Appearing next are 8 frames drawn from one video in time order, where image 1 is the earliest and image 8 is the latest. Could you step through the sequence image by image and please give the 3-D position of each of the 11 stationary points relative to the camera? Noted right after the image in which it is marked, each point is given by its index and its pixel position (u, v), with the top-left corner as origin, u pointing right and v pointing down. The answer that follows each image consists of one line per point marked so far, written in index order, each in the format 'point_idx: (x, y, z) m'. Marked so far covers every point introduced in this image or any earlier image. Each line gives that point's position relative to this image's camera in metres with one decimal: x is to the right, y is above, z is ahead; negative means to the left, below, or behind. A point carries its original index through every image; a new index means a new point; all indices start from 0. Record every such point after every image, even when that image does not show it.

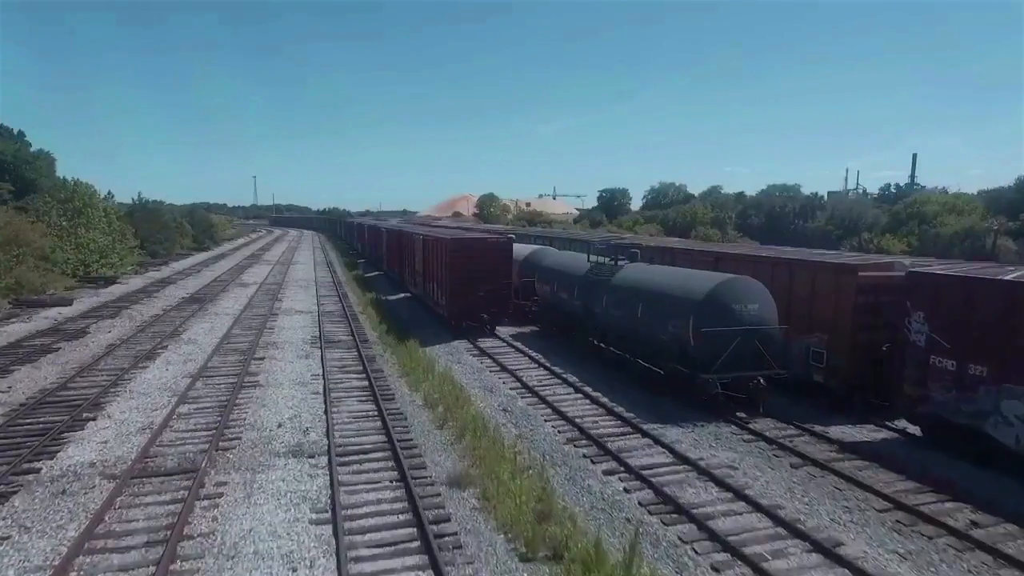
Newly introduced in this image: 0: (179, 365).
0: (-7.7, -1.8, +14.4) m
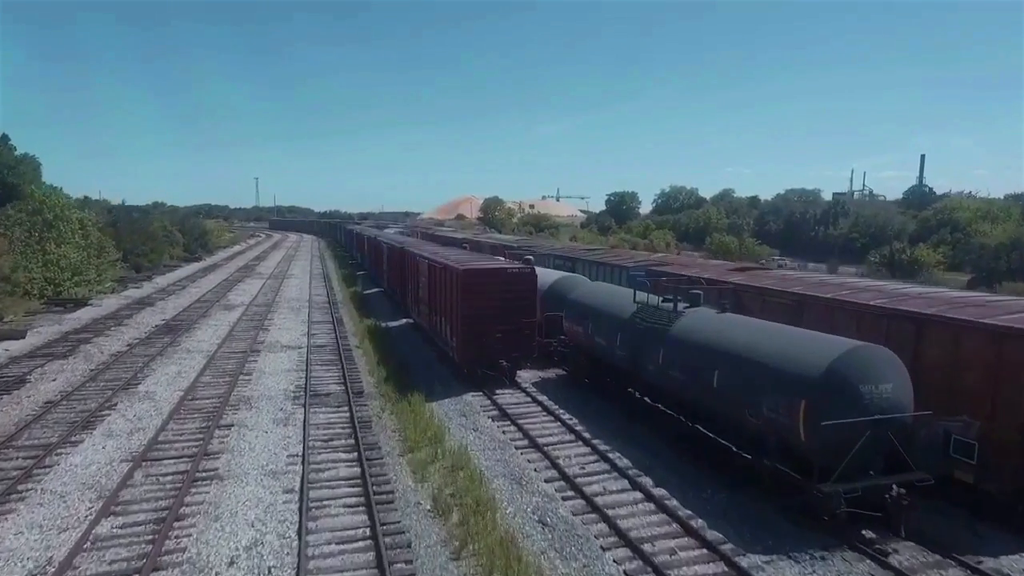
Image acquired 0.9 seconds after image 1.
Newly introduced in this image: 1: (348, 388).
0: (-7.2, -2.8, +11.4) m
1: (-4.0, -2.4, +15.0) m
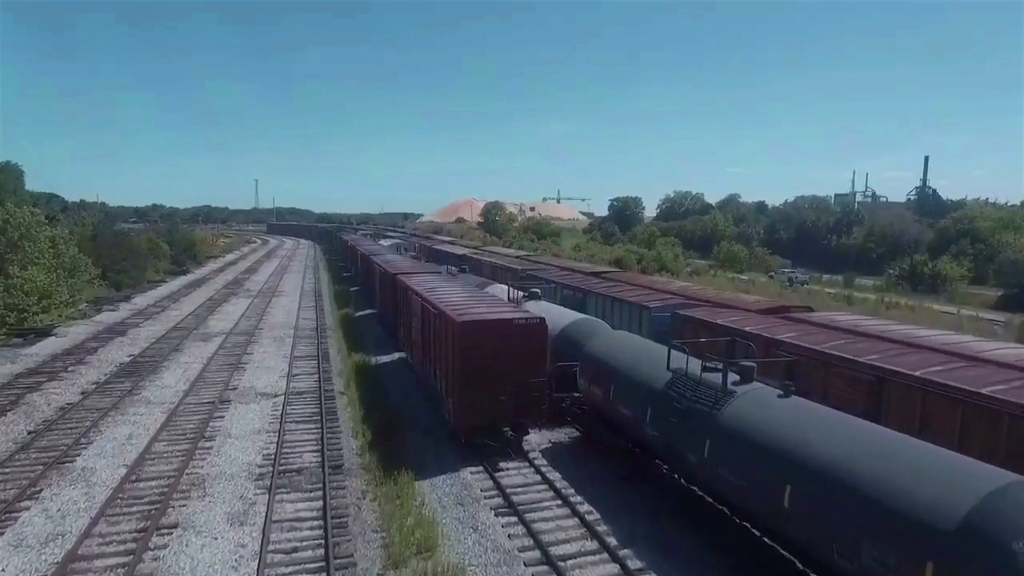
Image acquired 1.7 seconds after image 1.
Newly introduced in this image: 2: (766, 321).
0: (-7.0, -3.9, +9.1) m
1: (-3.8, -3.5, +12.7) m
2: (+5.4, -0.7, +13.3) m
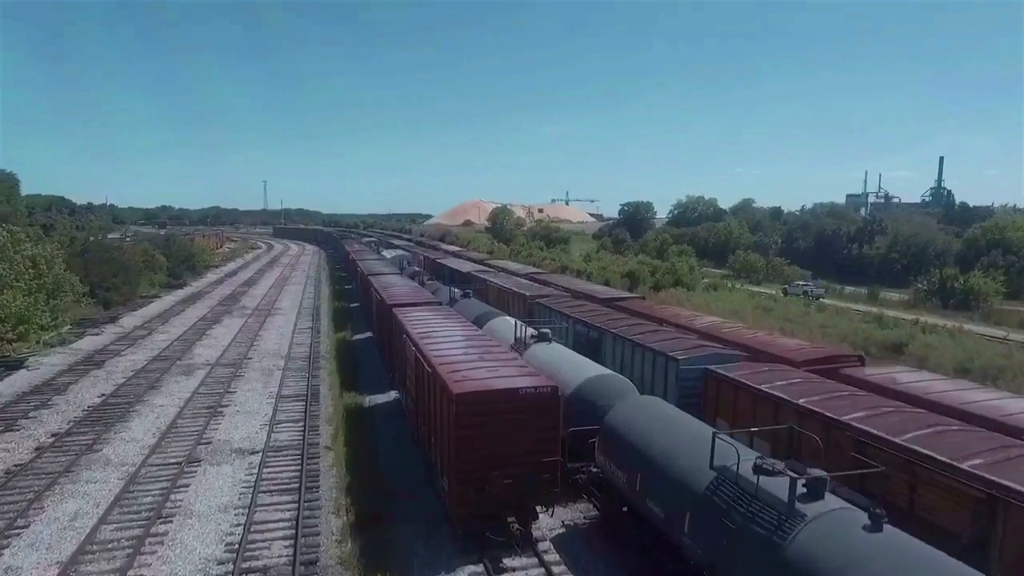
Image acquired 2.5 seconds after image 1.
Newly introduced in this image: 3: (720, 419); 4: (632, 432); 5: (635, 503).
0: (-7.0, -4.9, +7.2) m
1: (-3.7, -4.6, +10.7) m
2: (+5.6, -1.8, +11.2) m
3: (+4.1, -2.6, +12.4) m
4: (+2.1, -2.5, +10.7) m
5: (+2.0, -3.5, +10.2) m
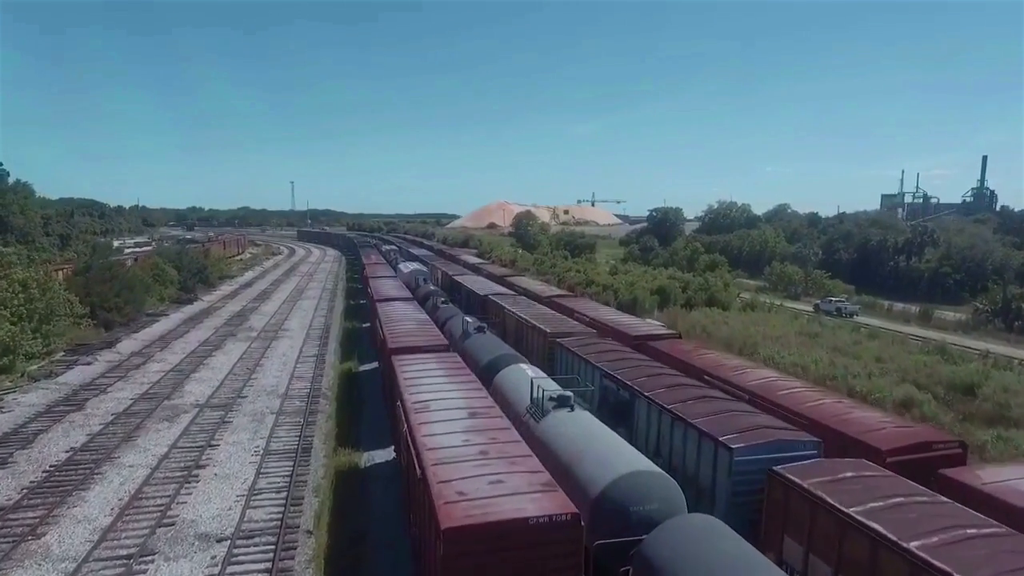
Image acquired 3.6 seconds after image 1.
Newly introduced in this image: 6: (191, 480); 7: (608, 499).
0: (-7.0, -6.1, +4.9) m
1: (-3.6, -5.8, +8.3) m
2: (+5.7, -3.0, +8.4) m
3: (+4.3, -3.9, +9.7) m
4: (+2.2, -3.7, +8.0) m
5: (+2.1, -4.8, +7.6) m
6: (-8.2, -4.9, +15.9) m
7: (+1.5, -3.4, +10.1) m
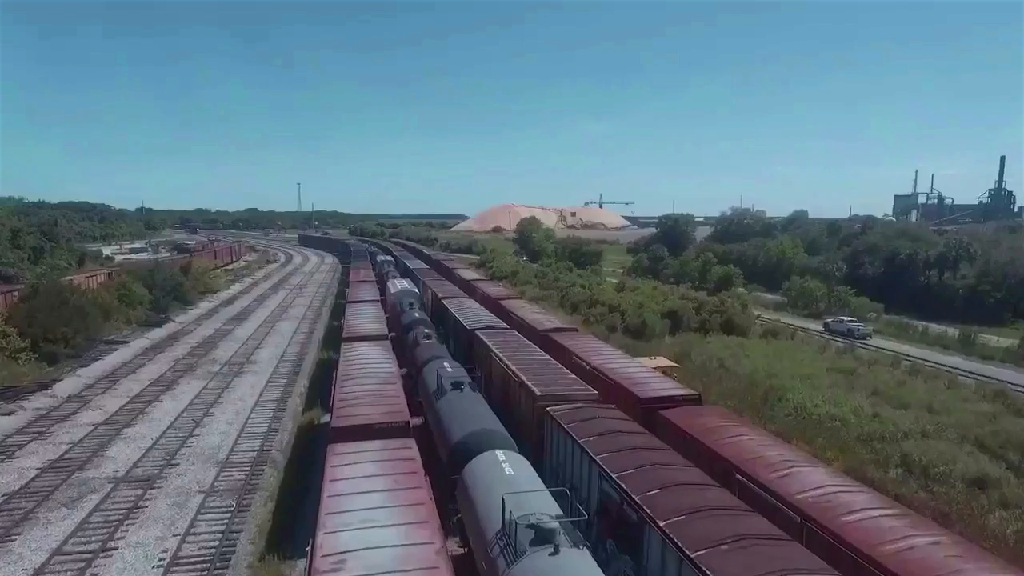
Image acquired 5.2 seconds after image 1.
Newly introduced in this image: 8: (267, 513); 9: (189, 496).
0: (-7.8, -7.6, +1.0) m
1: (-4.3, -7.2, +4.4) m
2: (+5.0, -4.5, +4.4) m
3: (+3.6, -5.3, +5.7) m
4: (+1.5, -5.2, +4.1) m
5: (+1.3, -6.2, +3.6) m
6: (-8.8, -6.3, +12.1) m
7: (+0.9, -4.9, +6.2) m
8: (-6.6, -5.9, +16.5) m
9: (-9.0, -5.7, +17.3) m
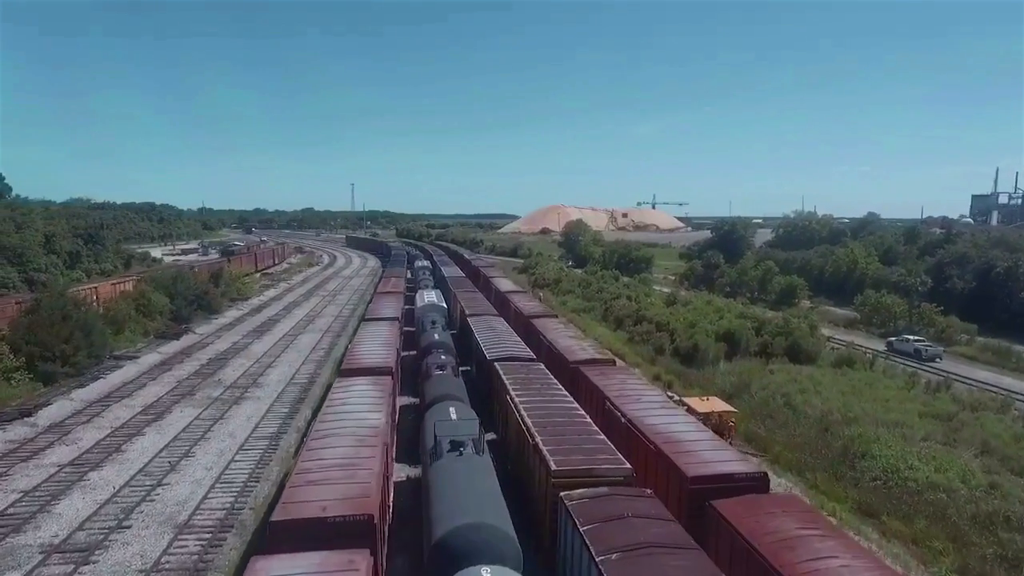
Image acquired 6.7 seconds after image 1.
0: (-9.0, -8.4, -2.1) m
1: (-5.3, -8.1, +1.0) m
2: (+4.0, -5.5, +0.2) m
3: (+2.8, -6.3, +1.7) m
4: (+0.5, -6.1, +0.2) m
5: (+0.3, -7.2, -0.2) m
6: (-9.1, -7.1, +9.0) m
7: (+0.1, -5.8, +2.3) m
8: (-6.5, -6.7, +13.3) m
9: (-8.8, -6.5, +14.2) m
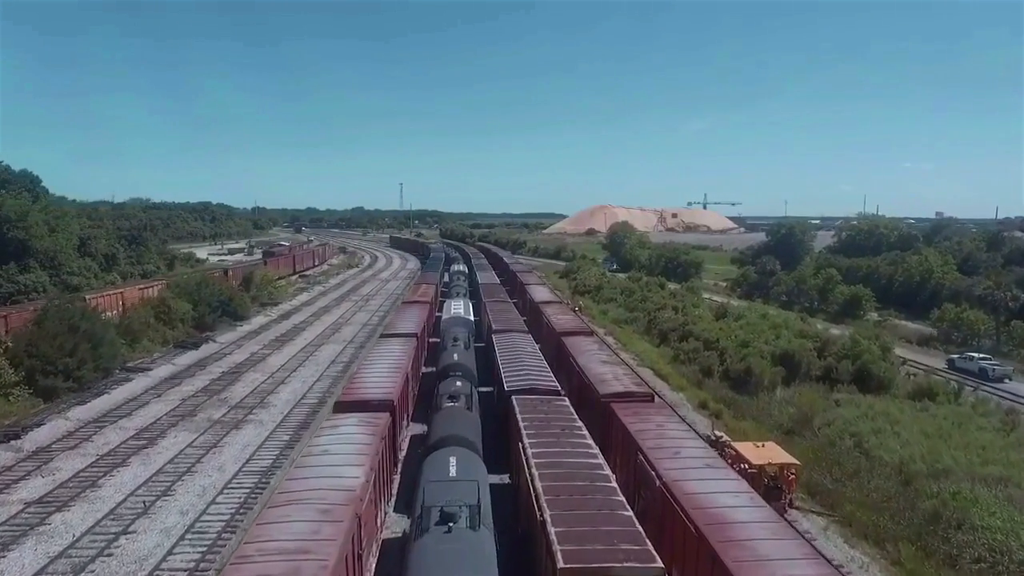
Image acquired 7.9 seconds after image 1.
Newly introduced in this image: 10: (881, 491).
0: (-10.3, -9.0, -4.4) m
1: (-6.3, -8.8, -1.6) m
2: (+2.9, -6.2, -3.1) m
3: (+1.8, -7.1, -1.5) m
4: (-0.6, -6.8, -2.8) m
5: (-0.8, -7.9, -3.2) m
6: (-9.5, -7.8, +6.7) m
7: (-0.9, -6.5, -0.7) m
8: (-6.6, -7.4, +10.7) m
9: (-8.9, -7.2, +11.9) m
10: (+11.5, -6.3, +19.4) m
